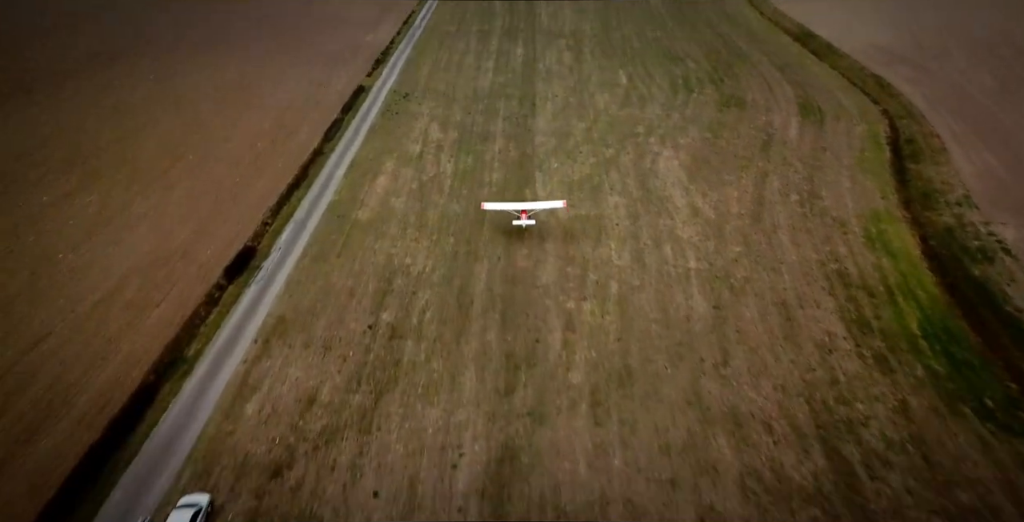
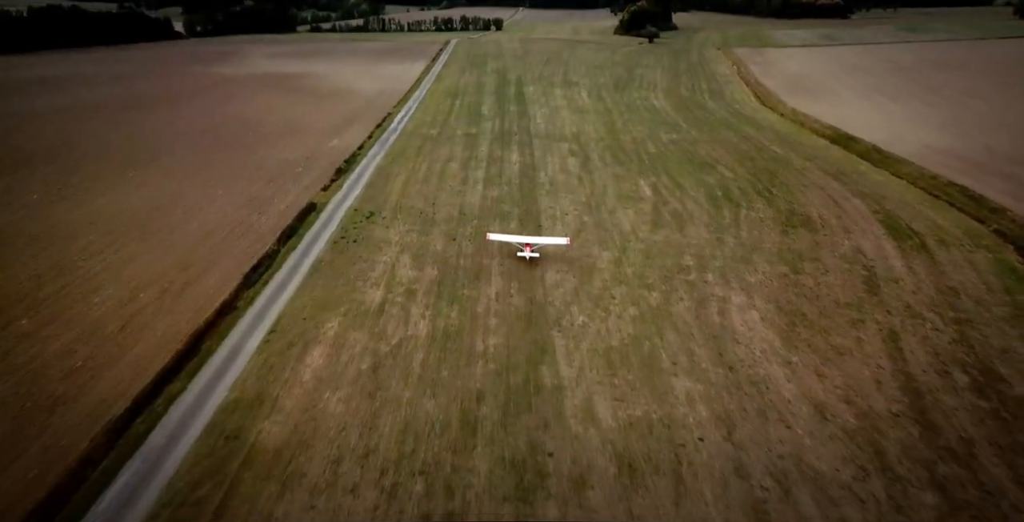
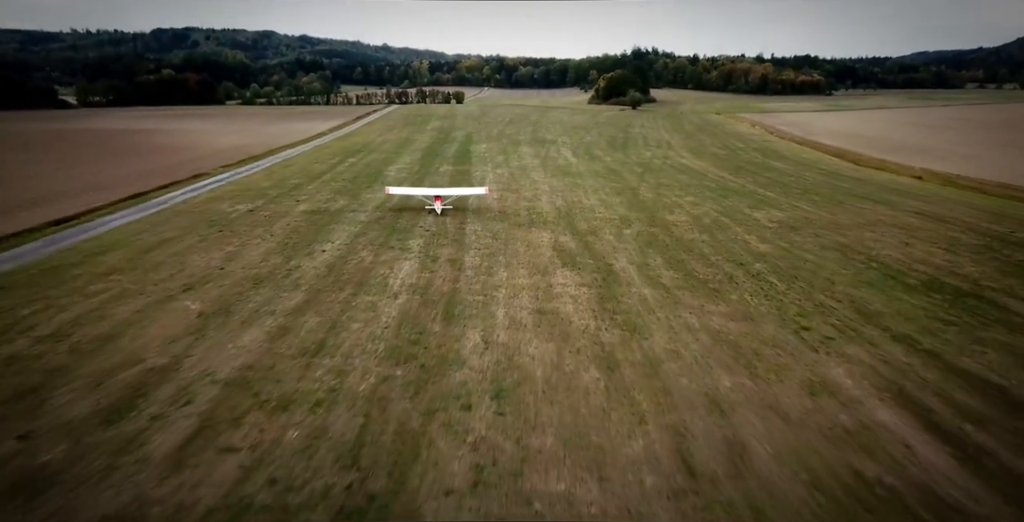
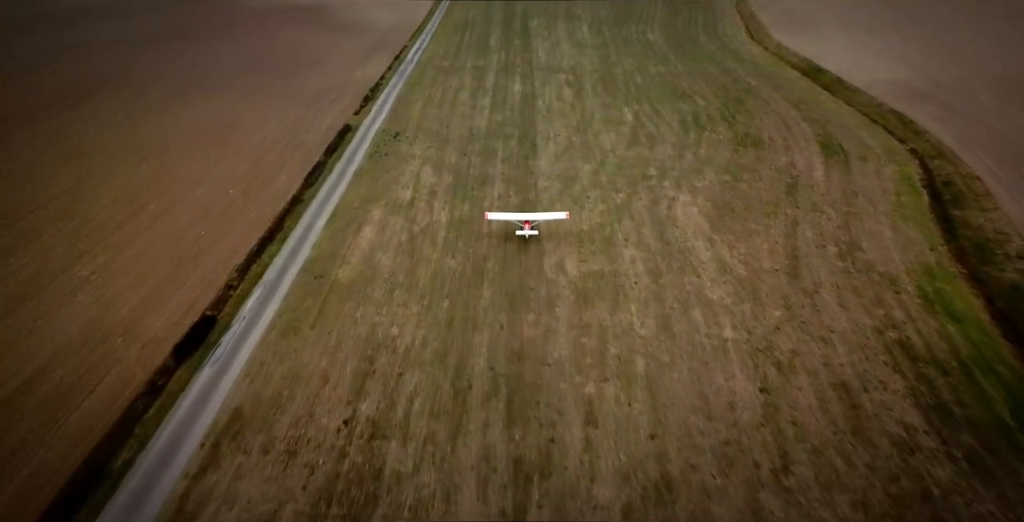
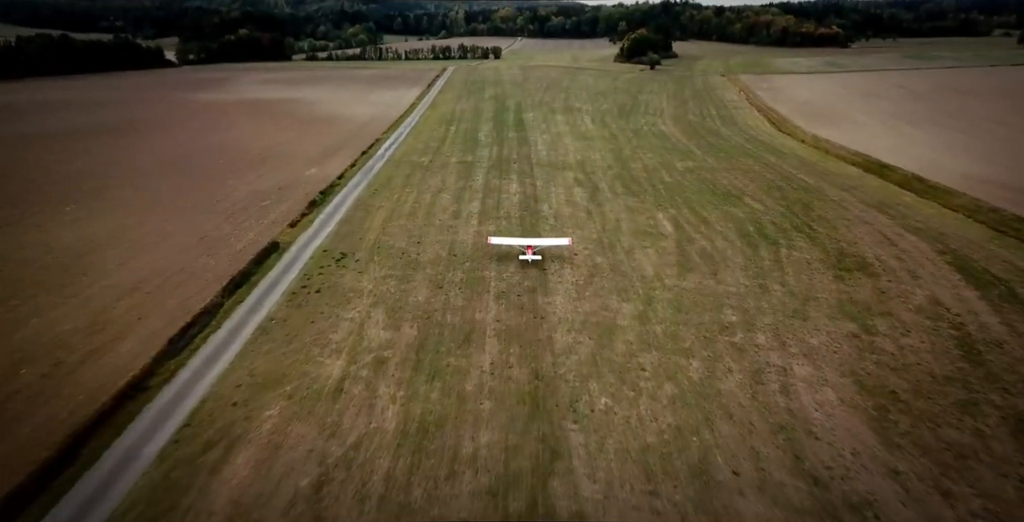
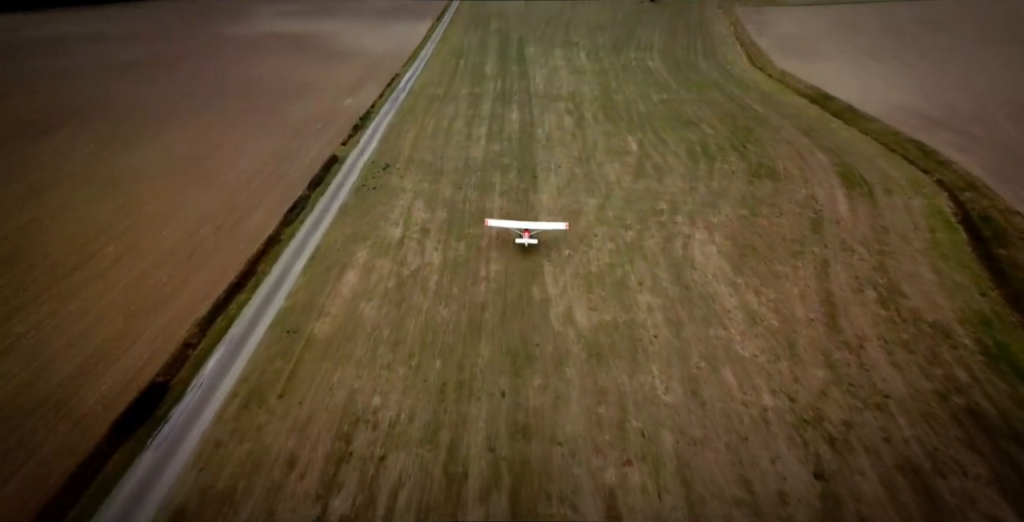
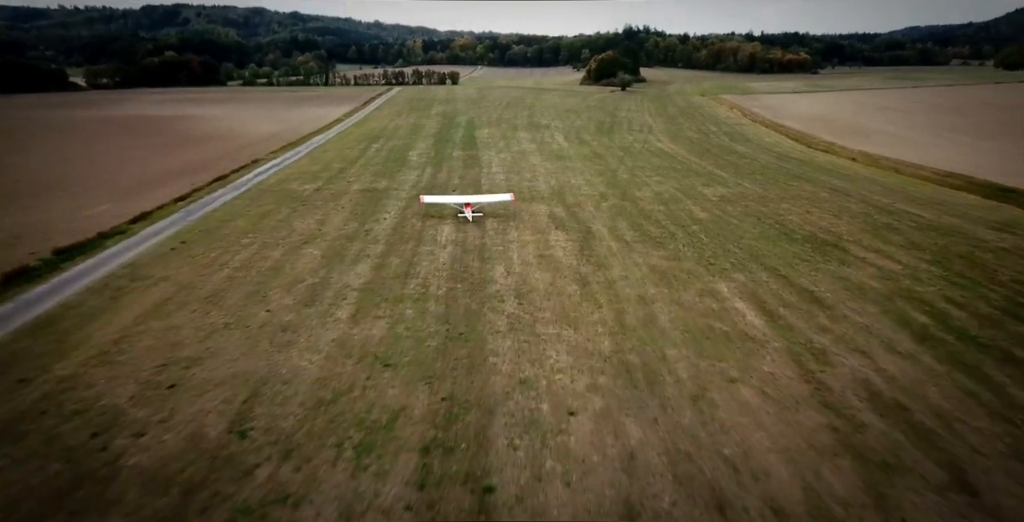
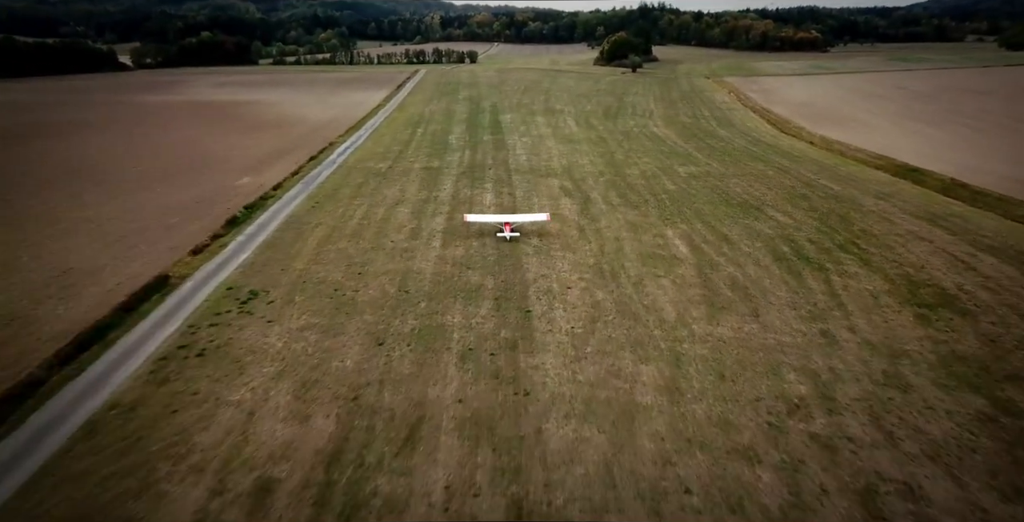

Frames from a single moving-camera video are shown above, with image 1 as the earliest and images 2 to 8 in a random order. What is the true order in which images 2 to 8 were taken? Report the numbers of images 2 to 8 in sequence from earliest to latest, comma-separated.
4, 6, 2, 5, 8, 7, 3
